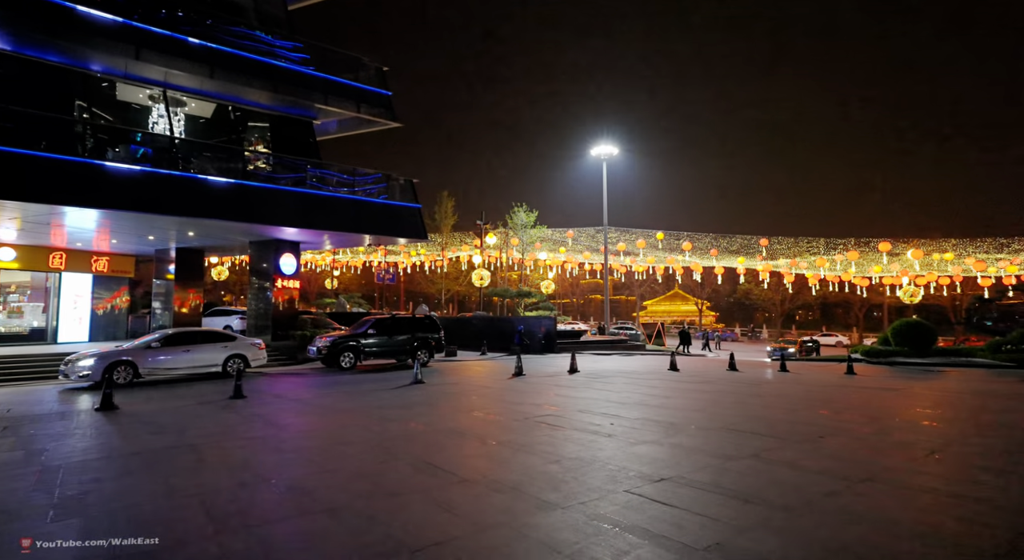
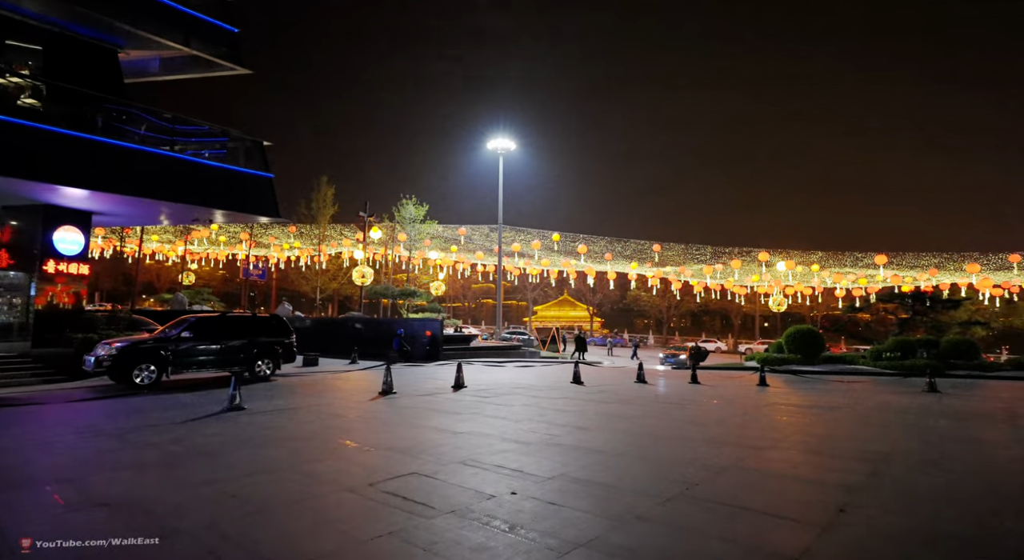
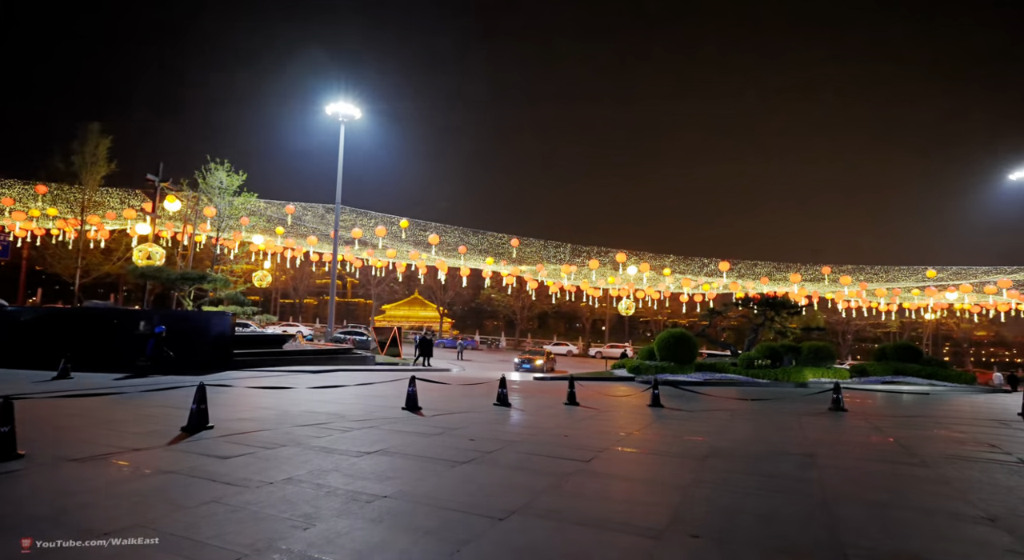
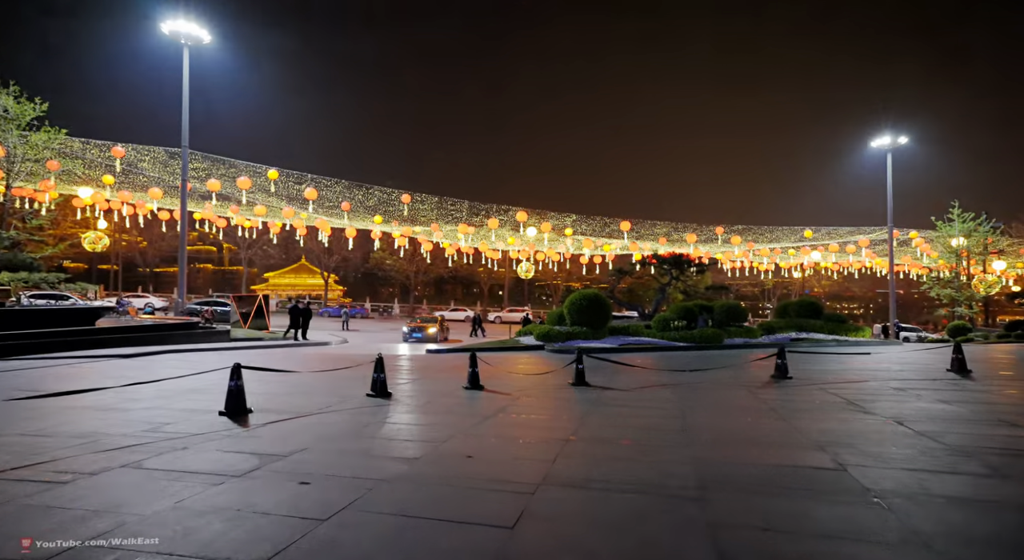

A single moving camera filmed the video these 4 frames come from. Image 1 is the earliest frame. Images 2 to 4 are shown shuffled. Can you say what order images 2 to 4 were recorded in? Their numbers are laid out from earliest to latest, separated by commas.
2, 3, 4
